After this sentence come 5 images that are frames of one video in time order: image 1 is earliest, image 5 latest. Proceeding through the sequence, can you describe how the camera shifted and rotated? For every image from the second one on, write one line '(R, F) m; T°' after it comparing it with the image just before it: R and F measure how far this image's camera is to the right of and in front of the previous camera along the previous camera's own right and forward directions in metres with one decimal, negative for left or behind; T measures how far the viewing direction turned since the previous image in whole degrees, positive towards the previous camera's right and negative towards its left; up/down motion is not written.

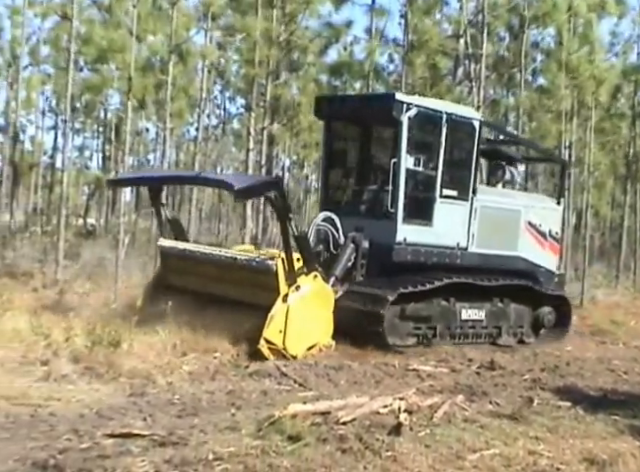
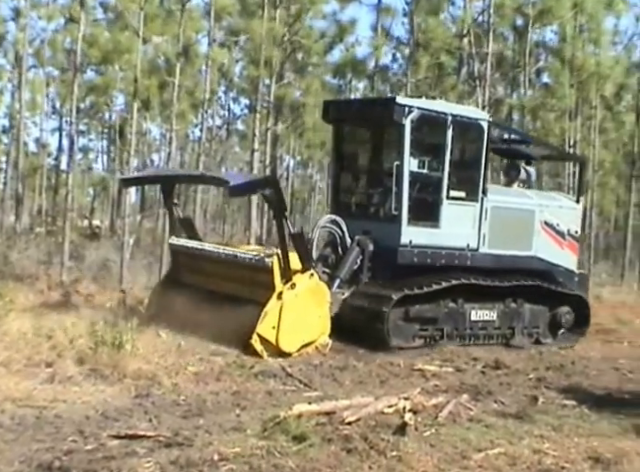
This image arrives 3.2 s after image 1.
(0.0, 0.0) m; -1°
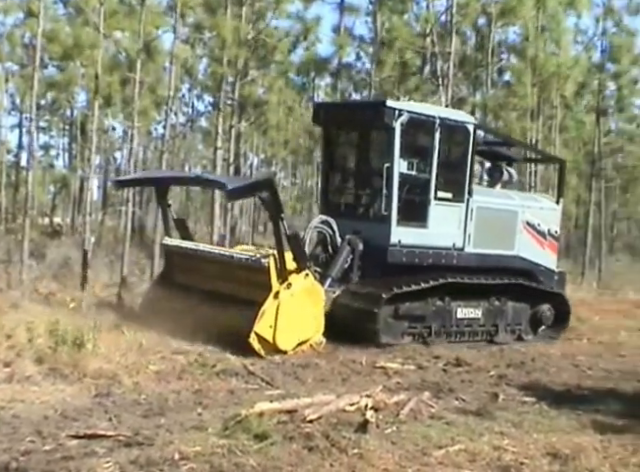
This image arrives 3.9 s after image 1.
(+0.1, 0.0) m; +2°
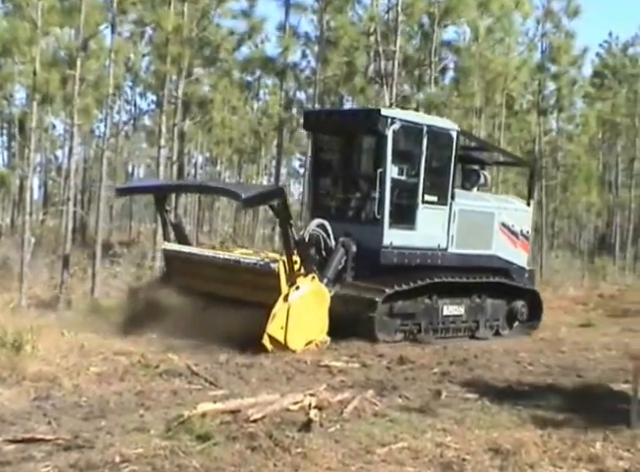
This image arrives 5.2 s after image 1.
(+0.1, 0.0) m; +3°
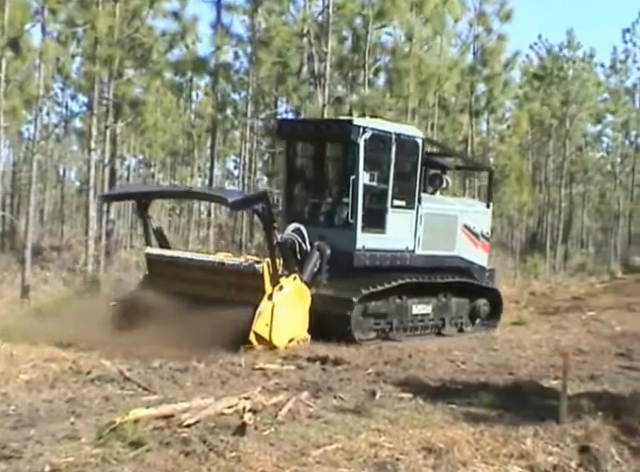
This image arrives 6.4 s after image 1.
(+0.1, 0.0) m; +3°
